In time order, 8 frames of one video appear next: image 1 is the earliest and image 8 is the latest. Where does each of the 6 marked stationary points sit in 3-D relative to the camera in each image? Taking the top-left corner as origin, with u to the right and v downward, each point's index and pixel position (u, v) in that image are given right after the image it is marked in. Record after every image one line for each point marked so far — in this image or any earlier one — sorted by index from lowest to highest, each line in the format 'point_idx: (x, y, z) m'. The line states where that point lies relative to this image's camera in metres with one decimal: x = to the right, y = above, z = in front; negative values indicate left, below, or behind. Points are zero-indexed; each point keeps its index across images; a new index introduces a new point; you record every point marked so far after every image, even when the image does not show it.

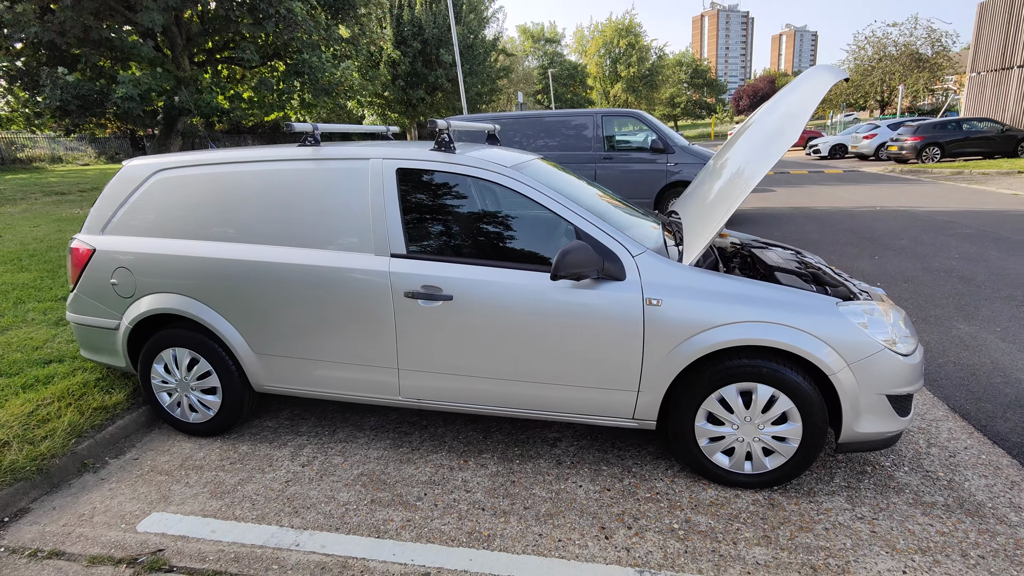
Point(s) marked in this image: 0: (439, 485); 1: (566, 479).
0: (-0.4, -1.0, +2.8) m
1: (+0.3, -1.0, +2.8) m
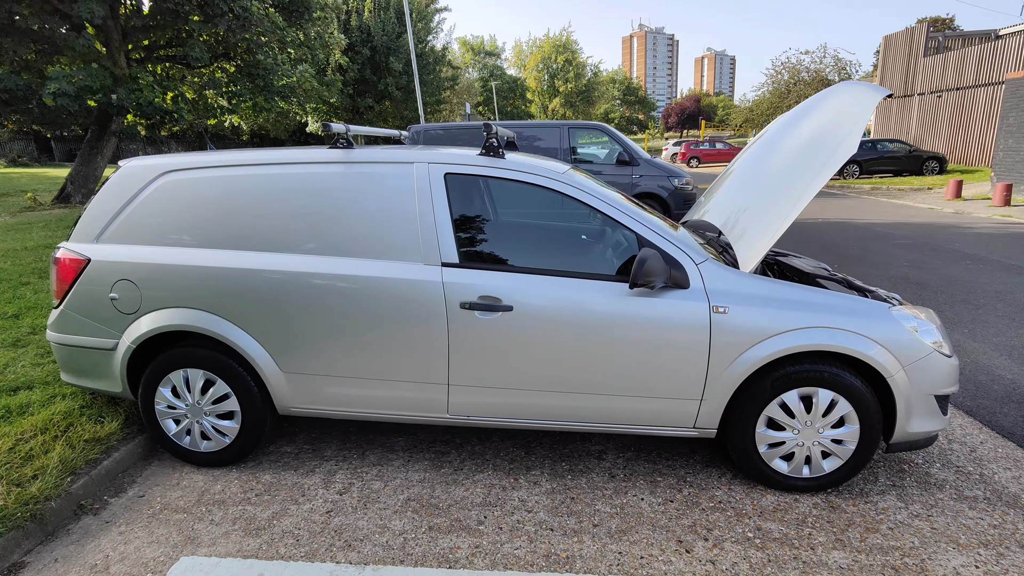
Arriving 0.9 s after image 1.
0: (-0.1, -1.1, +2.6) m
1: (+0.6, -1.1, +2.7) m
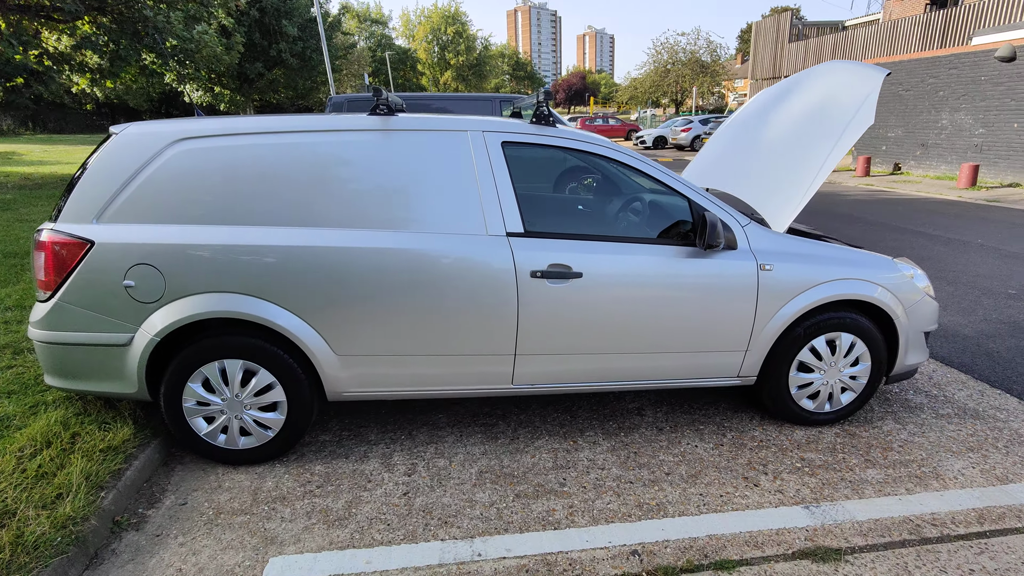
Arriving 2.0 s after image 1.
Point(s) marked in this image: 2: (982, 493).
0: (+0.3, -0.9, +2.7) m
1: (+0.9, -0.9, +2.9) m
2: (+2.3, -1.0, +2.5) m
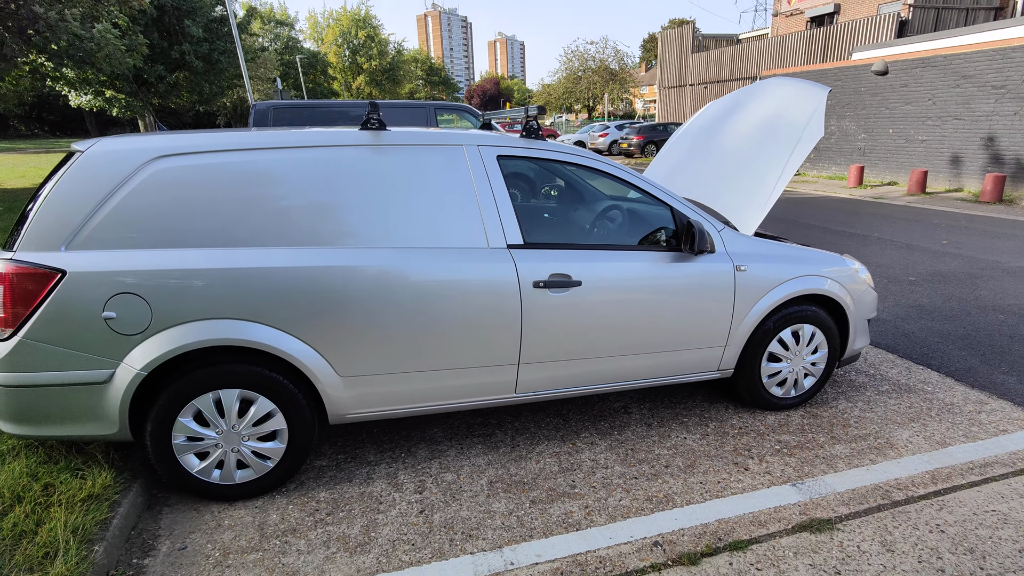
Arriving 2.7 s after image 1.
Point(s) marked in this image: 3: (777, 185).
0: (+0.3, -1.0, +2.8) m
1: (+0.9, -0.9, +3.1) m
2: (+2.3, -0.9, +2.9) m
3: (+1.7, +0.7, +3.3) m
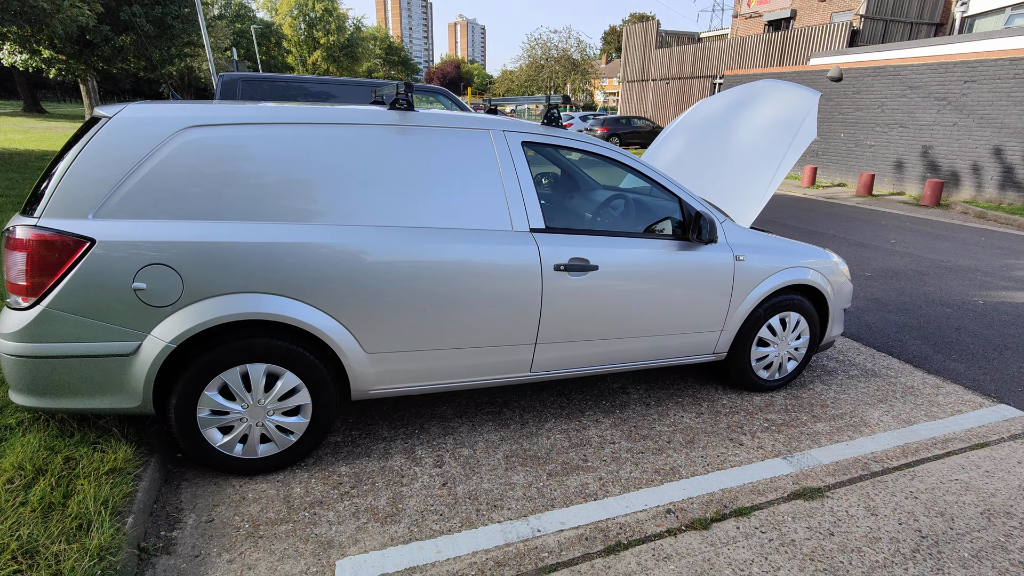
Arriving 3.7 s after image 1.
0: (+0.4, -0.9, +3.0) m
1: (+1.0, -0.8, +3.3) m
2: (+2.4, -0.9, +3.2) m
3: (+1.7, +0.7, +3.5) m
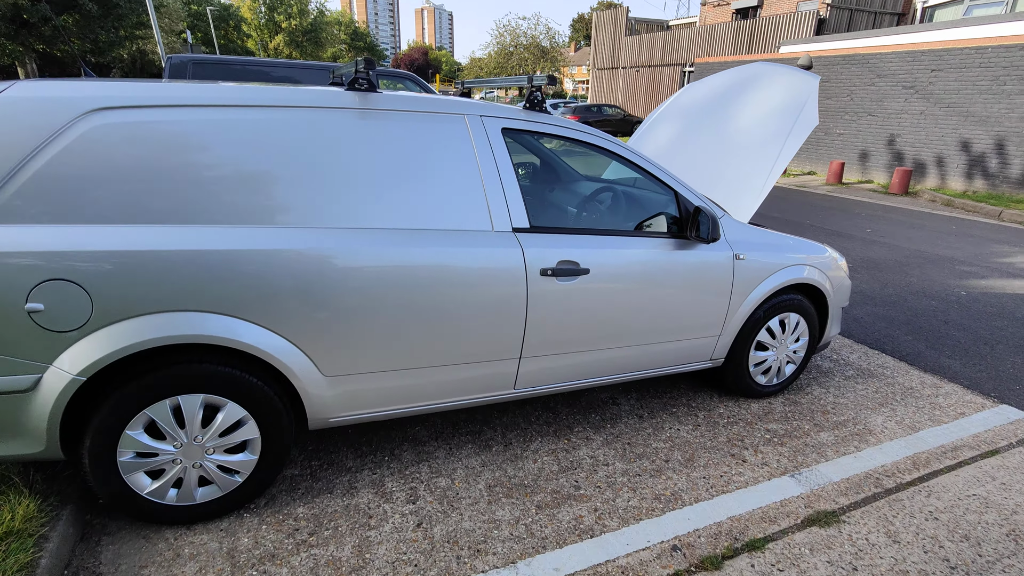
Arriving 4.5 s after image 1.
0: (+0.3, -0.9, +2.7) m
1: (+0.9, -0.8, +3.0) m
2: (+2.3, -0.9, +3.0) m
3: (+1.6, +0.7, +3.3) m
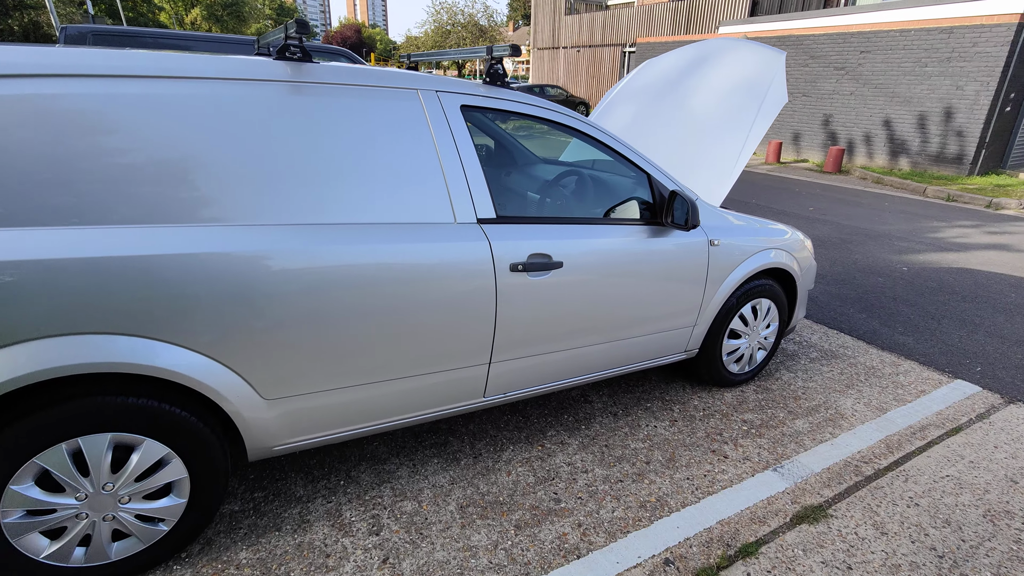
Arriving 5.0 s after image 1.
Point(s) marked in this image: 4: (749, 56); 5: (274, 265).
0: (+0.2, -0.9, +2.5) m
1: (+0.7, -0.7, +2.9) m
2: (+2.1, -0.8, +3.0) m
3: (+1.3, +0.8, +3.1) m
4: (+1.5, +1.6, +3.6) m
5: (-0.8, +0.1, +1.8) m
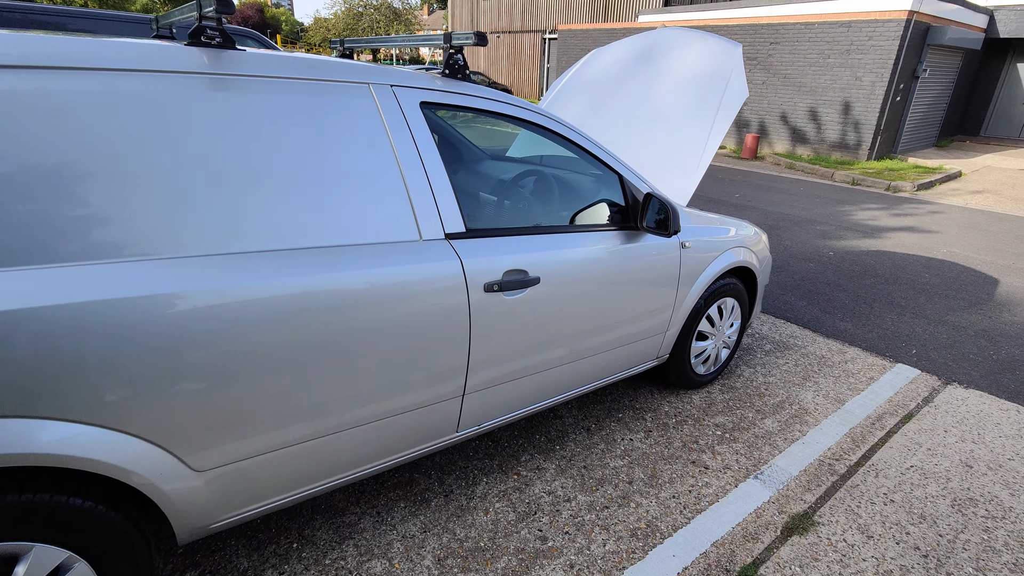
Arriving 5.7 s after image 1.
0: (+0.1, -1.0, +2.2) m
1: (+0.5, -0.8, +2.7) m
2: (+1.9, -0.8, +3.1) m
3: (+1.1, +0.8, +3.0) m
4: (+1.2, +1.6, +3.5) m
5: (-0.9, 0.0, +1.5) m
